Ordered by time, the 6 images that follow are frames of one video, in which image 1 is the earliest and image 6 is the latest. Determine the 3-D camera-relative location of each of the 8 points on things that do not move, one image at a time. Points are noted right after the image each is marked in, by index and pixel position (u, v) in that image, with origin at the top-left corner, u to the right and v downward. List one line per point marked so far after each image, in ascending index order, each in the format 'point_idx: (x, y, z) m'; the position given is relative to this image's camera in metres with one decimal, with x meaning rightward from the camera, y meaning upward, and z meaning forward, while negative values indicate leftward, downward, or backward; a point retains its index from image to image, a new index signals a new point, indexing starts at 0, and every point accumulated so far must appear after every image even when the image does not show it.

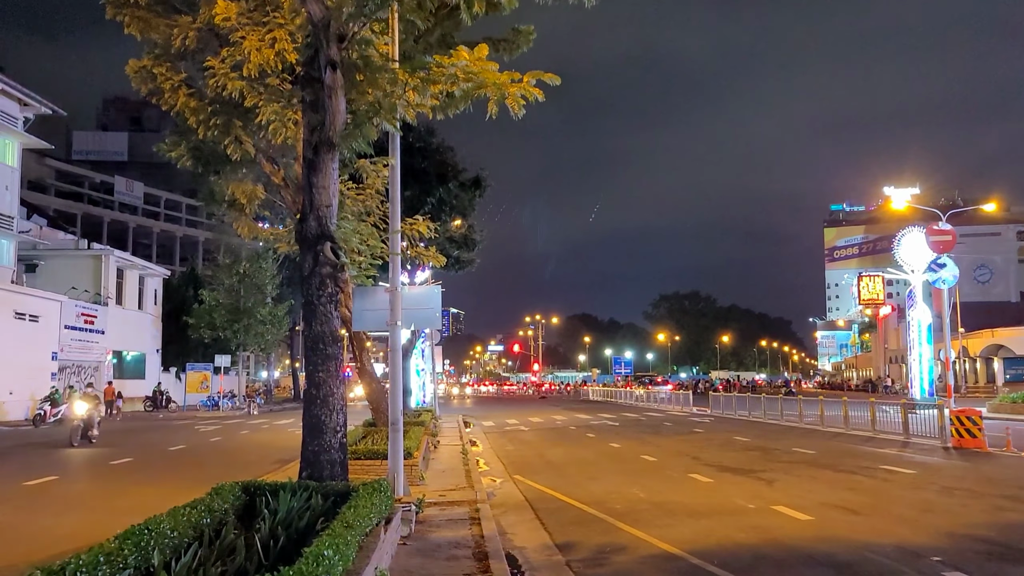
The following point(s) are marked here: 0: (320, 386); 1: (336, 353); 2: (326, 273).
0: (-1.9, -1.0, +9.7) m
1: (-1.8, -0.7, +9.9) m
2: (-1.9, +0.1, +10.0) m
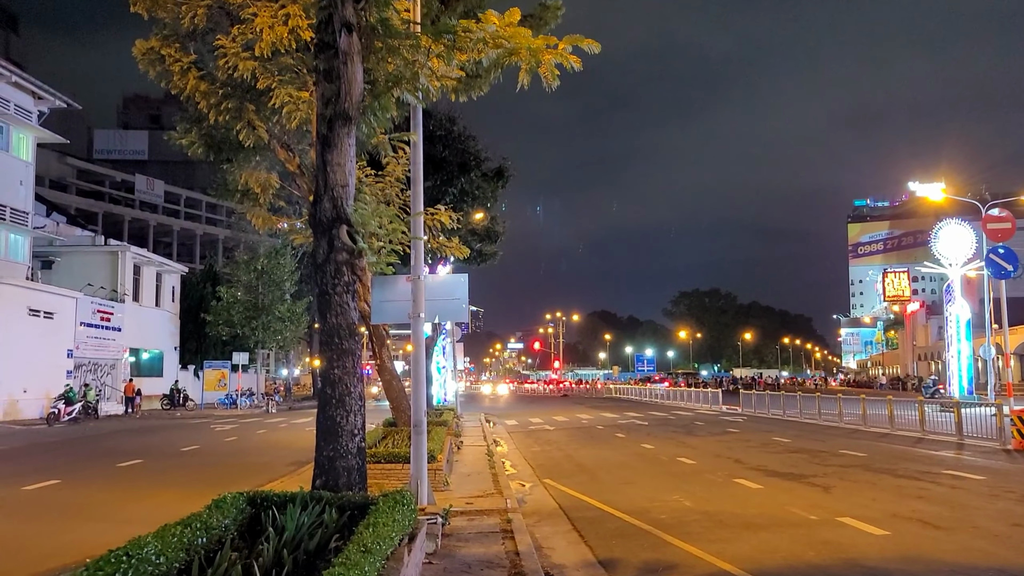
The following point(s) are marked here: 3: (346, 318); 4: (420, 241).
0: (-1.6, -0.9, +8.7) m
1: (-1.5, -0.5, +9.0) m
2: (-1.6, +0.3, +9.1) m
3: (-1.5, -0.3, +9.0) m
4: (-1.0, +0.6, +10.3) m
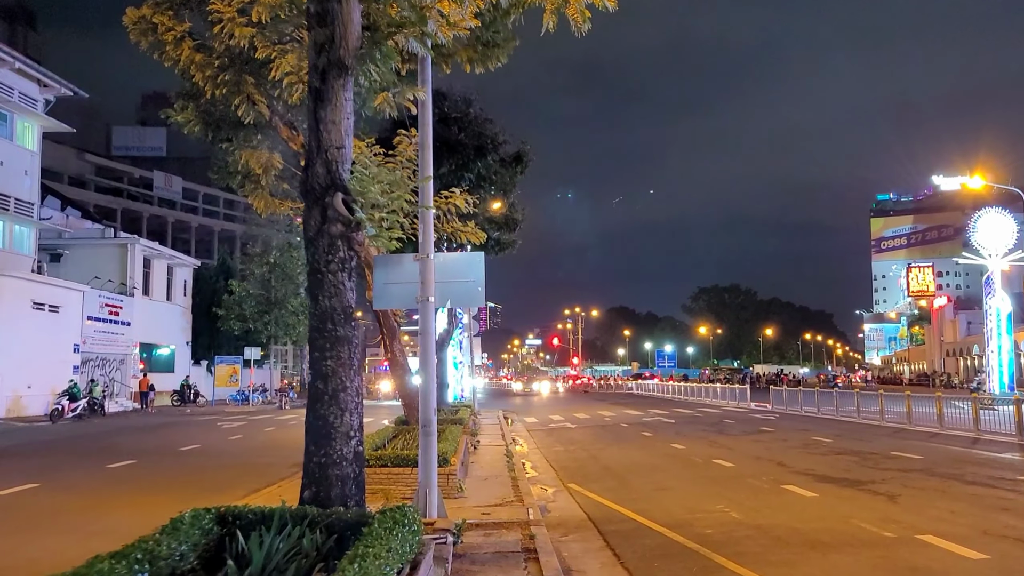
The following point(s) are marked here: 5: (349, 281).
0: (-1.4, -0.7, +7.4) m
1: (-1.3, -0.4, +7.7) m
2: (-1.4, +0.4, +7.7) m
3: (-1.4, -0.1, +7.6) m
4: (-0.8, +0.8, +9.0) m
5: (-1.3, +0.1, +7.8) m
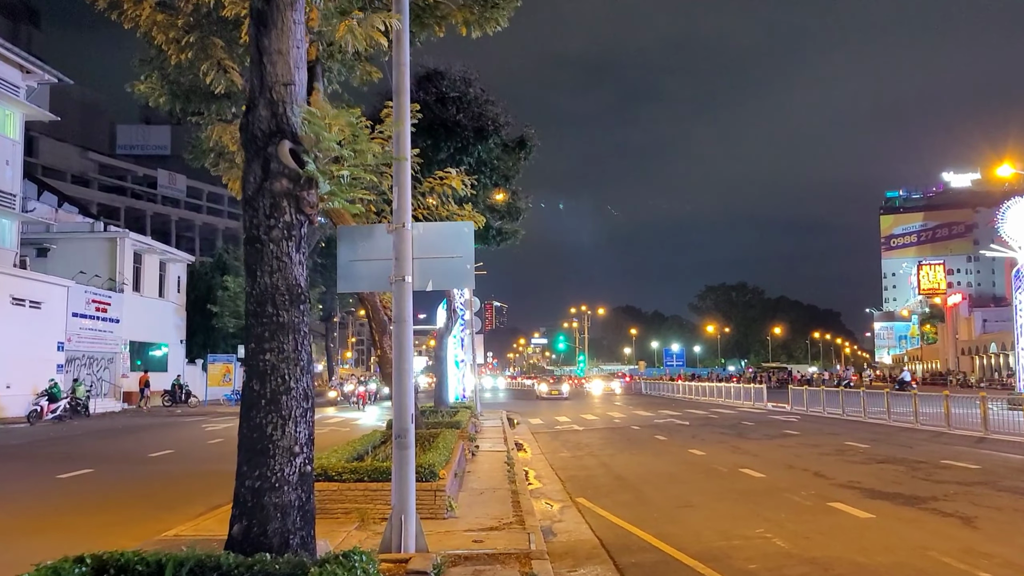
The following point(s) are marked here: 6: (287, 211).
0: (-1.5, -0.5, +5.7) m
1: (-1.3, -0.2, +6.0) m
2: (-1.5, +0.6, +6.0) m
3: (-1.4, +0.1, +5.9) m
4: (-0.8, +0.9, +7.3) m
5: (-1.4, +0.2, +6.1) m
6: (-1.4, +0.5, +6.1) m
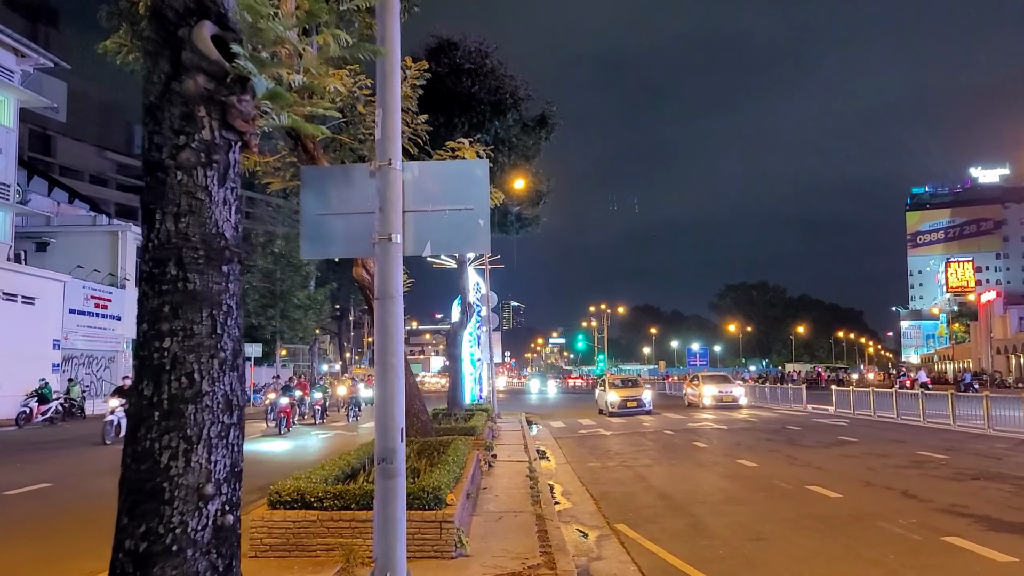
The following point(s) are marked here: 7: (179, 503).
0: (-1.3, -0.3, +3.7) m
1: (-1.2, 0.0, +3.9) m
2: (-1.3, +0.8, +4.0) m
3: (-1.3, +0.3, +3.9) m
4: (-0.7, +1.1, +5.2) m
5: (-1.2, +0.4, +4.1) m
6: (-1.3, +0.7, +4.0) m
7: (-1.2, -0.8, +3.6) m
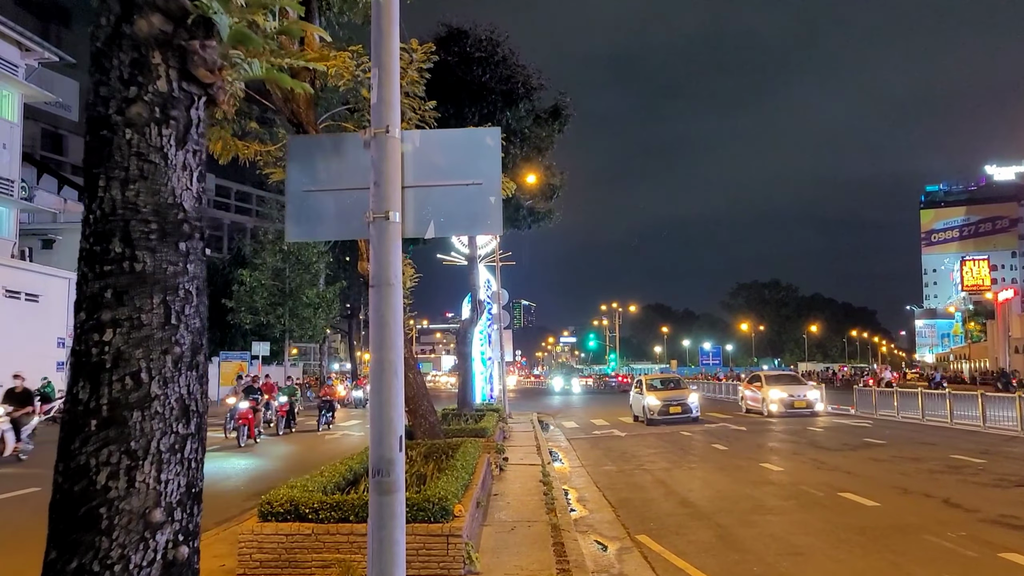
0: (-1.3, -0.3, +3.0) m
1: (-1.1, +0.1, +3.2) m
2: (-1.3, +0.9, +3.3) m
3: (-1.2, +0.3, +3.2) m
4: (-0.6, +1.2, +4.6) m
5: (-1.1, +0.5, +3.4) m
6: (-1.2, +0.7, +3.3) m
7: (-1.2, -0.7, +2.9) m
